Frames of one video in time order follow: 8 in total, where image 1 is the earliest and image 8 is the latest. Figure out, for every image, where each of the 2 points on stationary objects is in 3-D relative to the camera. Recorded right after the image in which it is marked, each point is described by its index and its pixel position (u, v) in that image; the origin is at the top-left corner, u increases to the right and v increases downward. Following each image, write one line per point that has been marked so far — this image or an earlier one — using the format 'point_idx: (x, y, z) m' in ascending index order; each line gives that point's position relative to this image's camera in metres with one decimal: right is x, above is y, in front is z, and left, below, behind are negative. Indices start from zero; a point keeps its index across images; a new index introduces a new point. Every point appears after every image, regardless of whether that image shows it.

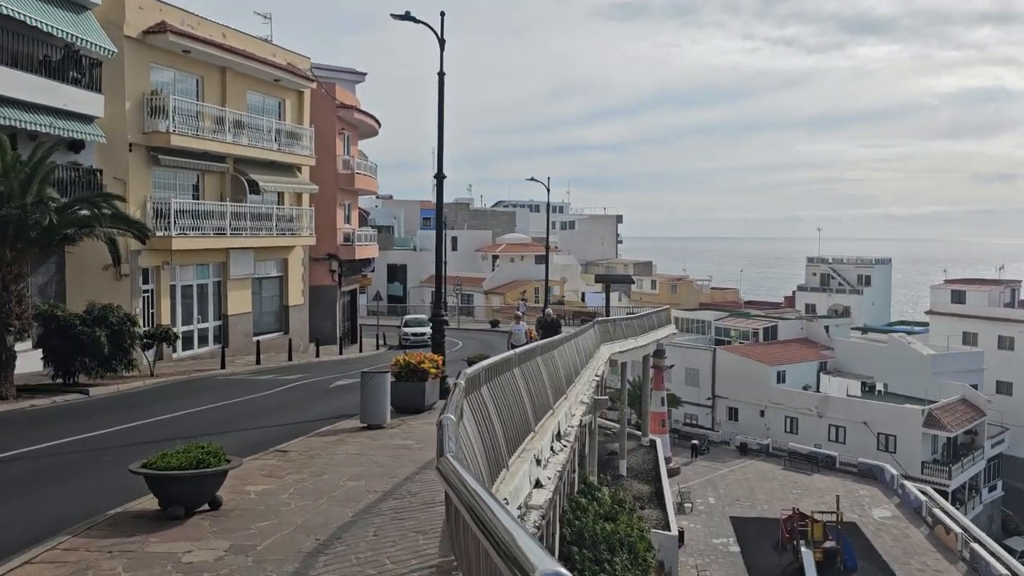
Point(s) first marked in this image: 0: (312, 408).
0: (-3.3, -2.0, +13.8) m
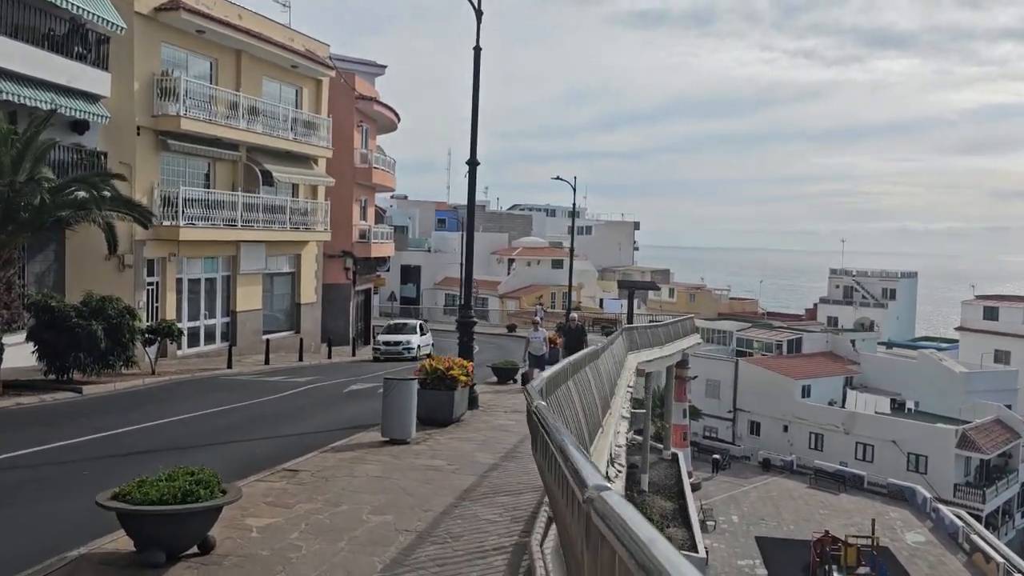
0: (-2.8, -1.9, +12.4) m
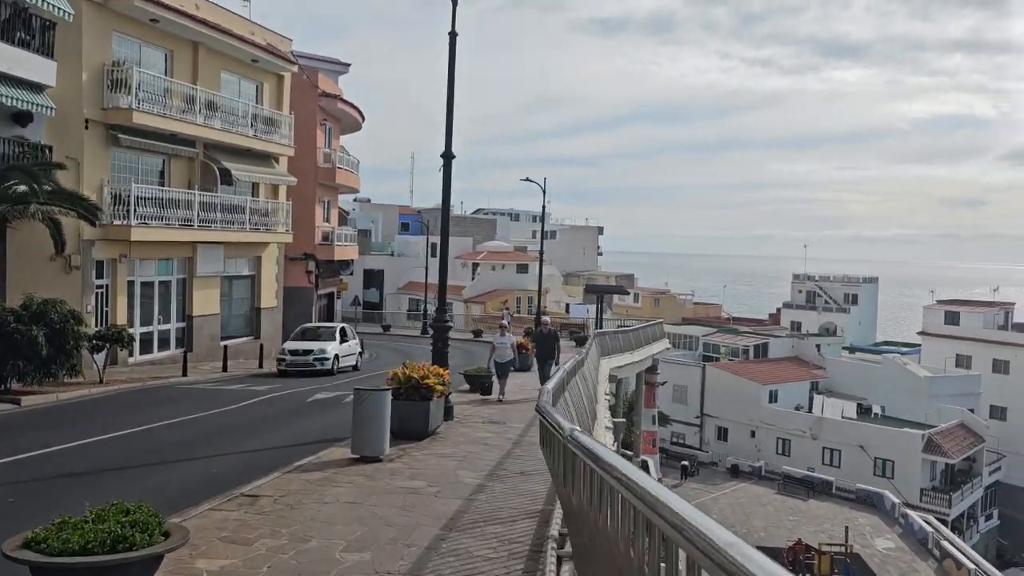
0: (-3.1, -2.0, +11.4) m
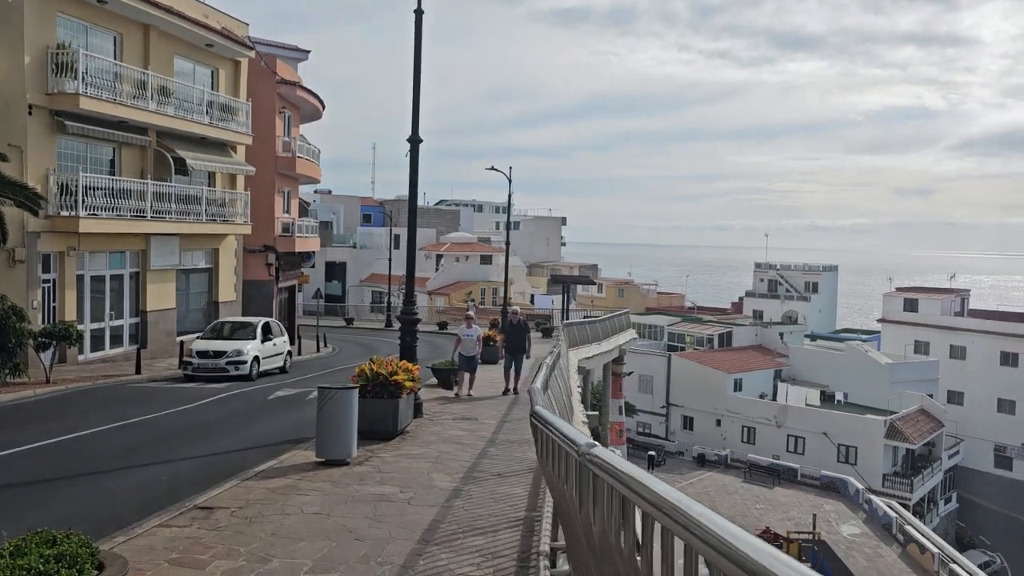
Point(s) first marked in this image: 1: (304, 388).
0: (-3.4, -1.9, +10.8) m
1: (-4.4, -2.1, +17.1) m
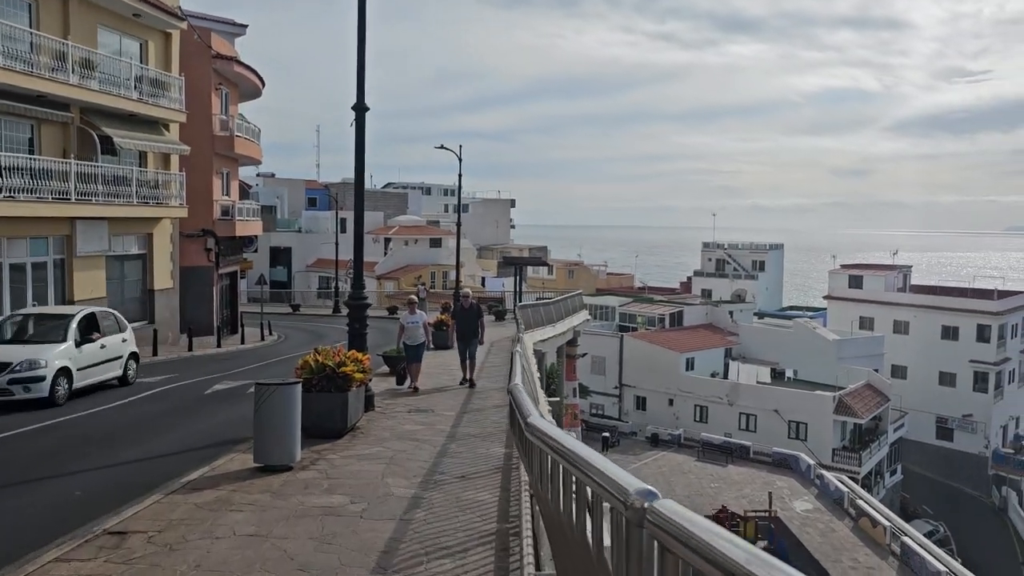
0: (-3.9, -1.7, +9.8) m
1: (-5.2, -1.8, +16.1) m
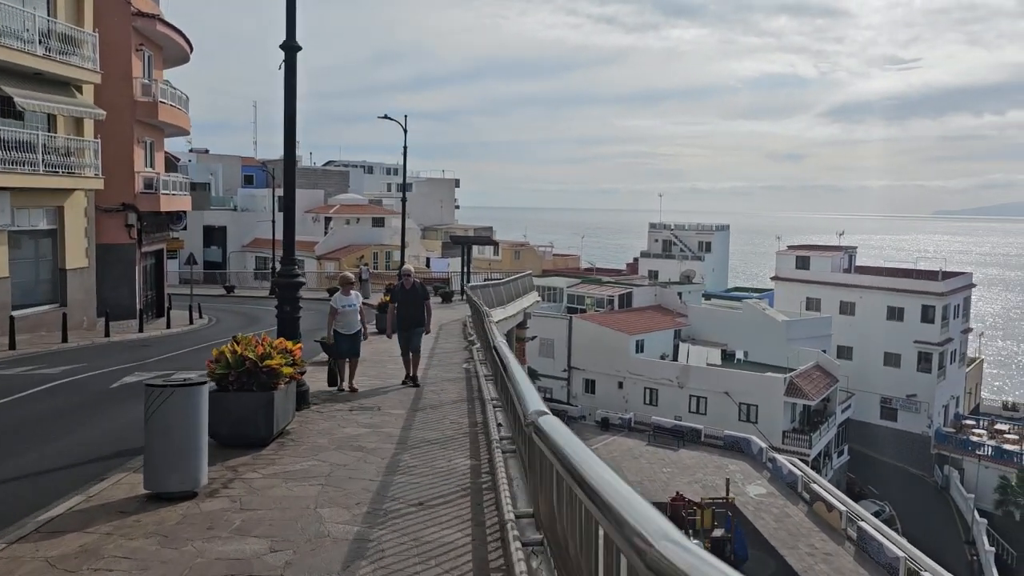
0: (-4.3, -1.4, +8.1) m
1: (-6.0, -1.4, +14.2) m
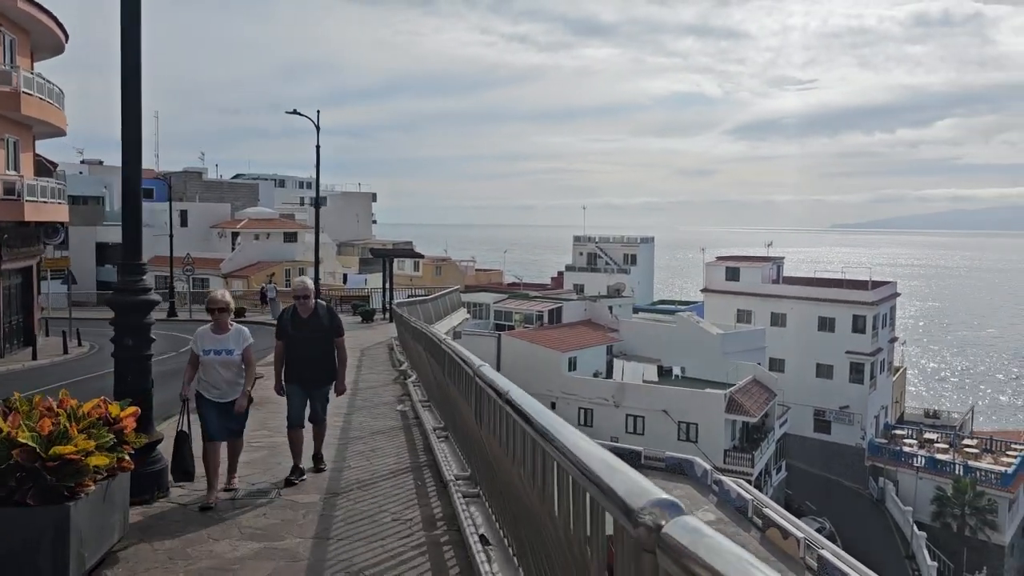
0: (-4.4, -1.6, +4.7) m
1: (-6.8, -1.7, +10.6) m
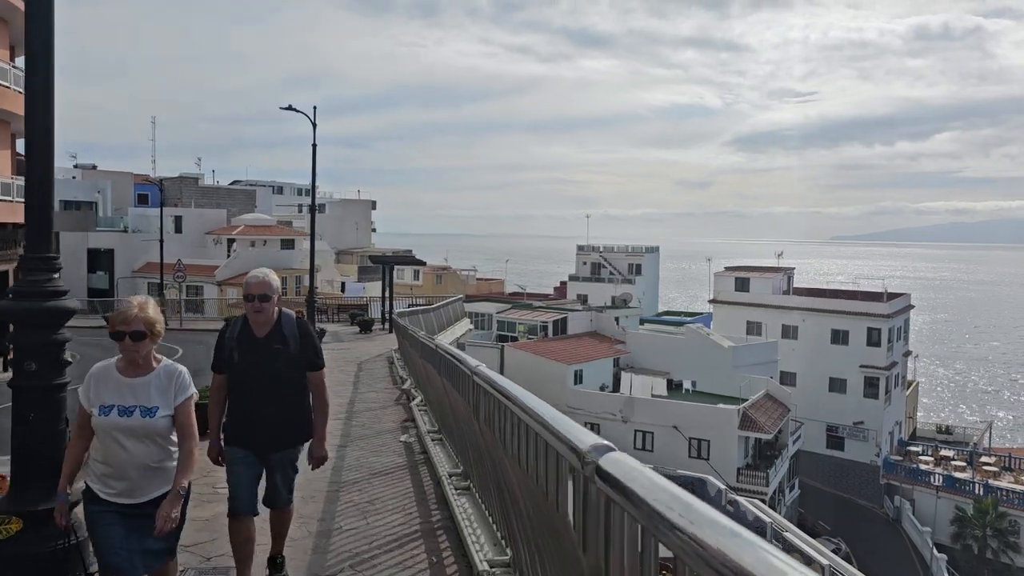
0: (-4.1, -1.6, +3.1) m
1: (-6.5, -1.8, +9.0) m
